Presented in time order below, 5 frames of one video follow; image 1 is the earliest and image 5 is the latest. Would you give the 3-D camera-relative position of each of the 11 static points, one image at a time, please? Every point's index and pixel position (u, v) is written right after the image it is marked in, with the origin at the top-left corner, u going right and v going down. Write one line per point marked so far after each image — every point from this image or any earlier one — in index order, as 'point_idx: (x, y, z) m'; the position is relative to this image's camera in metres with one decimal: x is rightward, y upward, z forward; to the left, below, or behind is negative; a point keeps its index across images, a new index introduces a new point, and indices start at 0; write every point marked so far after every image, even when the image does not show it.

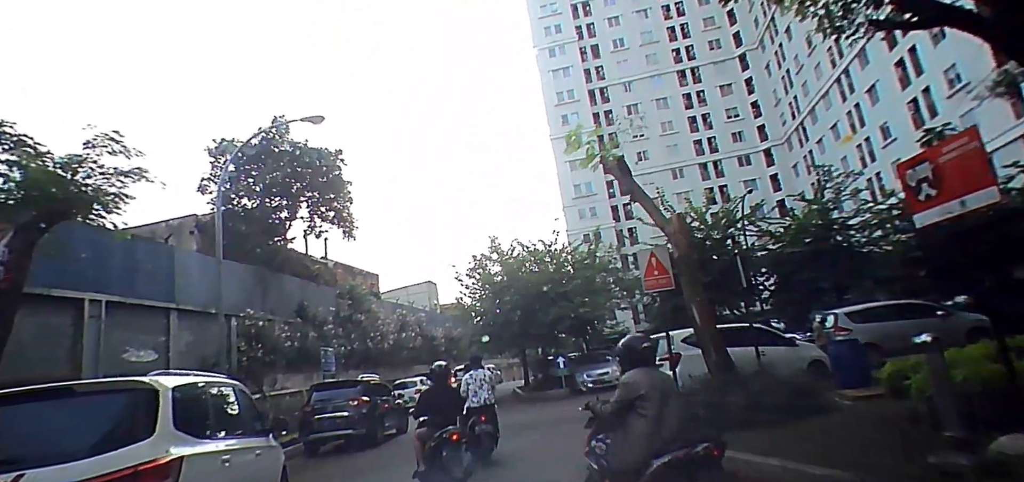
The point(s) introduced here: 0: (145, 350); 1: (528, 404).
0: (-10.1, -3.0, +14.7) m
1: (+0.5, -6.0, +19.8) m
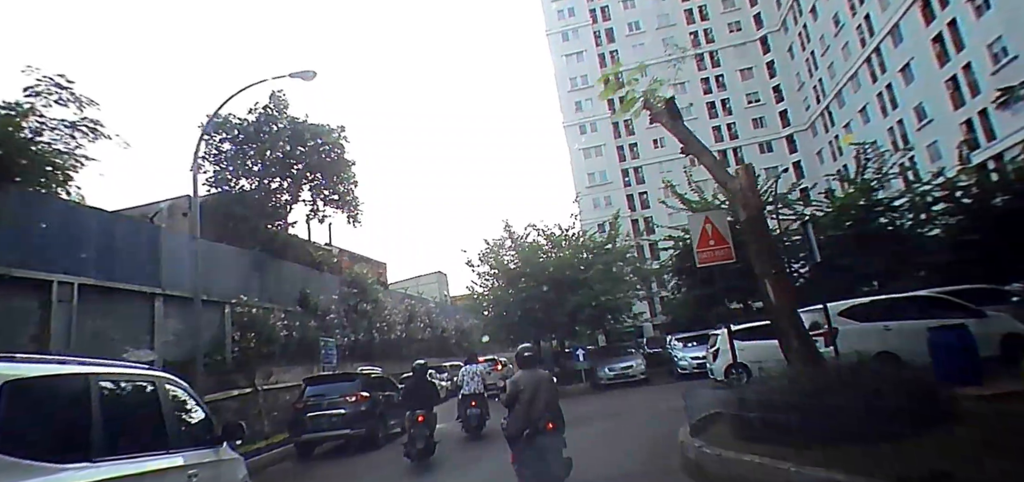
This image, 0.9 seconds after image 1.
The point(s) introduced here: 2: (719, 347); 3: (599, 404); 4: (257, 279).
0: (-9.7, -2.5, +13.4) m
1: (+1.0, -5.4, +18.4) m
2: (+5.2, -2.7, +13.5) m
3: (+2.5, -4.8, +15.8) m
4: (-9.1, -1.3, +19.2) m
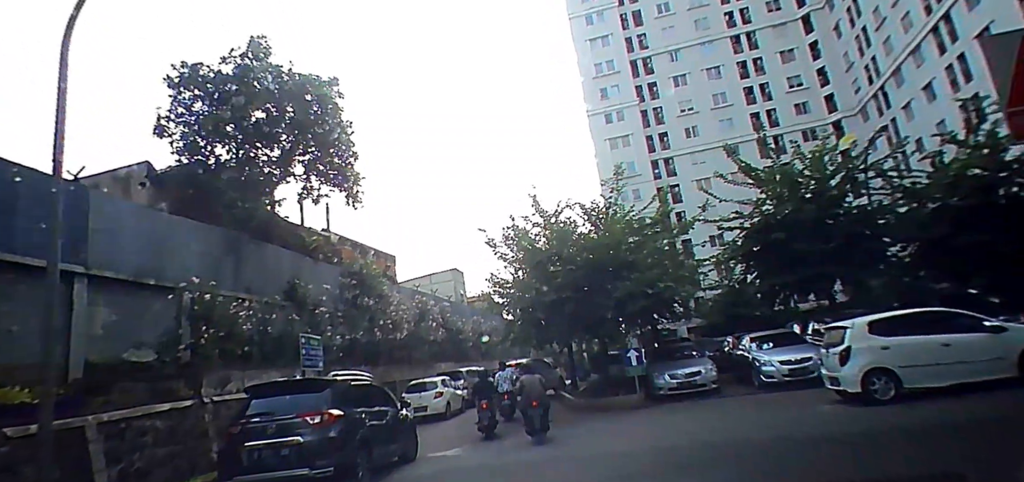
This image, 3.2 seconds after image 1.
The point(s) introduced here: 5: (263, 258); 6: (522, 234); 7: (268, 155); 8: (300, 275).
0: (-9.0, -1.7, +9.9) m
1: (+1.9, -4.6, +14.4) m
2: (+5.9, -1.8, +9.4) m
3: (+3.3, -4.0, +11.8) m
4: (-8.2, -0.6, +15.7) m
5: (-7.9, -0.5, +17.0) m
6: (+0.3, +0.2, +17.8) m
7: (-8.1, +2.9, +18.0) m
8: (-7.4, -1.2, +18.8) m
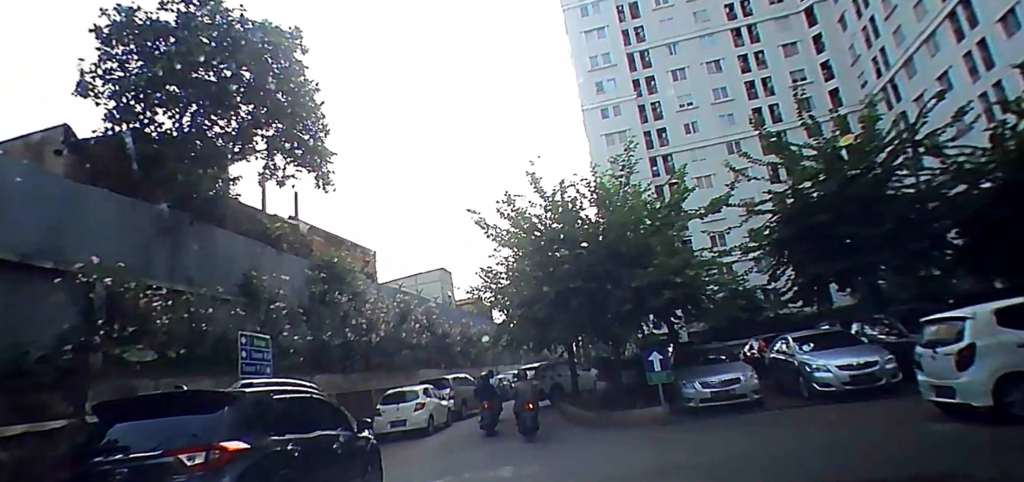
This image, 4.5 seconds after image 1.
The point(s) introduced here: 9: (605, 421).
0: (-9.0, -1.1, +7.1) m
1: (+1.8, -4.2, +11.8) m
2: (+5.9, -1.3, +6.9) m
3: (+3.2, -3.5, +9.2) m
4: (-8.3, -0.1, +12.9) m
5: (-8.0, -0.1, +14.3) m
6: (+0.2, +0.7, +15.2) m
7: (-8.3, +3.3, +15.3) m
8: (-7.5, -0.8, +16.1) m
9: (+2.2, -4.2, +12.6) m
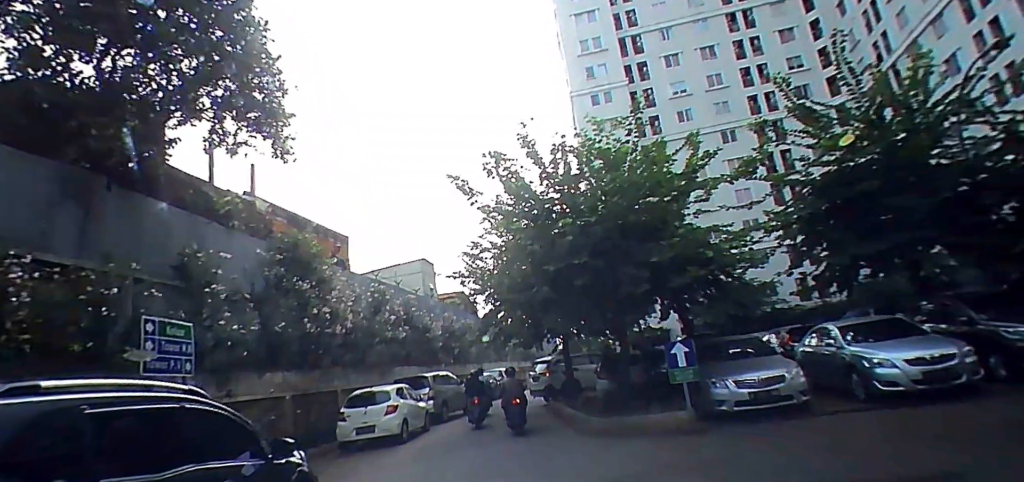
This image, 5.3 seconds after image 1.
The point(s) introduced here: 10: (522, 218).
0: (-9.0, -0.5, +4.5) m
1: (+1.6, -3.6, +9.6) m
2: (+5.9, -0.7, +4.8) m
3: (+3.1, -2.9, +7.0) m
4: (-8.5, +0.5, +10.4) m
5: (-8.2, +0.6, +11.7) m
6: (-0.1, +1.3, +12.9) m
7: (-8.5, +4.0, +12.8) m
8: (-7.8, -0.1, +13.6) m
9: (+1.9, -3.6, +10.4) m
10: (+0.2, +0.4, +12.3) m
